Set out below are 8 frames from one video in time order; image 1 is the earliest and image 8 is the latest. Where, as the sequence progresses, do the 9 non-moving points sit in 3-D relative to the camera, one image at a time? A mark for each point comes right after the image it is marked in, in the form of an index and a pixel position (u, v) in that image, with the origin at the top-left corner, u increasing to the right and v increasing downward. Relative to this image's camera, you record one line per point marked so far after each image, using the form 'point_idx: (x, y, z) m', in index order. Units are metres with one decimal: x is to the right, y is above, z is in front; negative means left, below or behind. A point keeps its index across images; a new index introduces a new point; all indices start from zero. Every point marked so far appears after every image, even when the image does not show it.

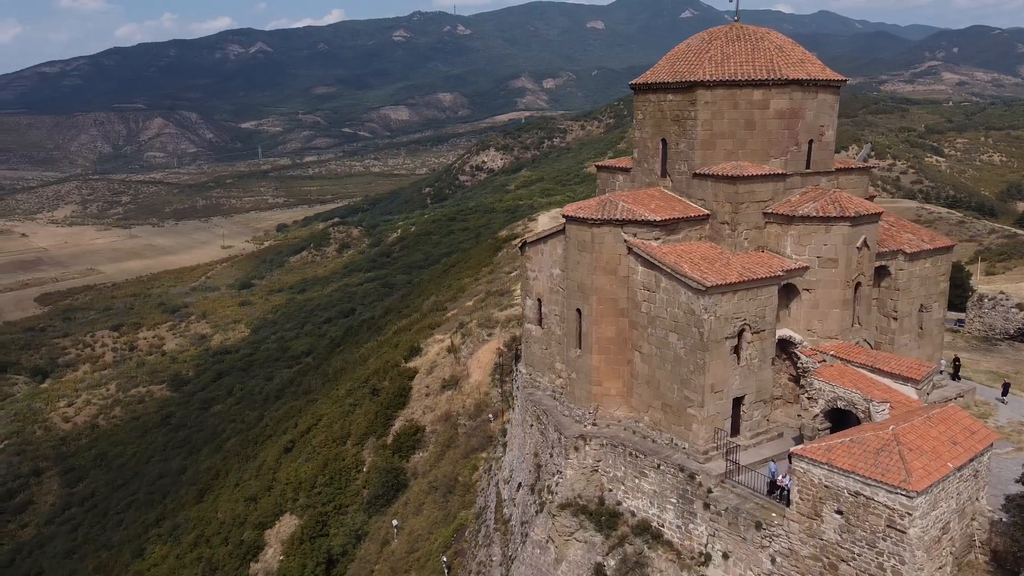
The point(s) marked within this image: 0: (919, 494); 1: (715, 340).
0: (+3.9, -2.0, +7.6) m
1: (+2.6, -0.6, +9.8) m
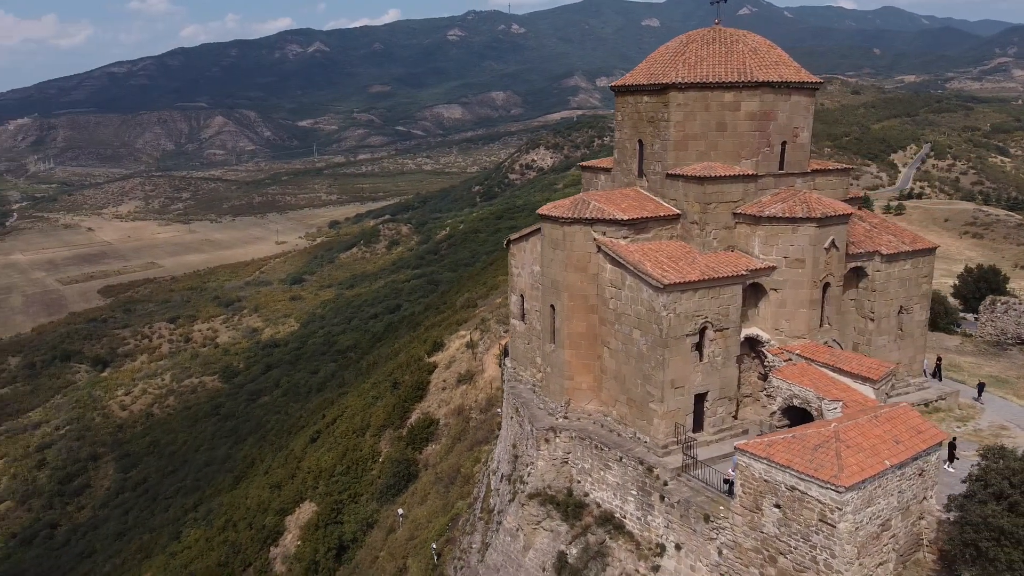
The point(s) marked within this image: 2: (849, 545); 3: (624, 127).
0: (+3.3, -2.0, +7.8) m
1: (+2.1, -0.6, +10.1) m
2: (+3.4, -2.6, +7.9) m
3: (+1.8, +2.5, +12.2) m
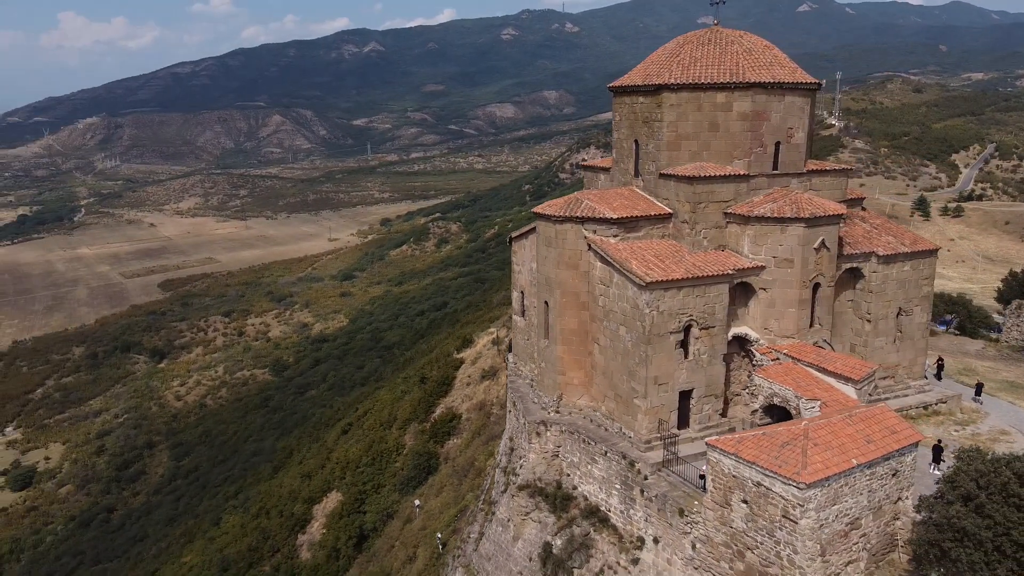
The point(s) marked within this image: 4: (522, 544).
0: (+3.0, -2.0, +7.9) m
1: (+1.9, -0.6, +10.3) m
2: (+3.0, -2.6, +8.0) m
3: (+1.7, +2.5, +12.3) m
4: (+0.2, -3.7, +11.4) m
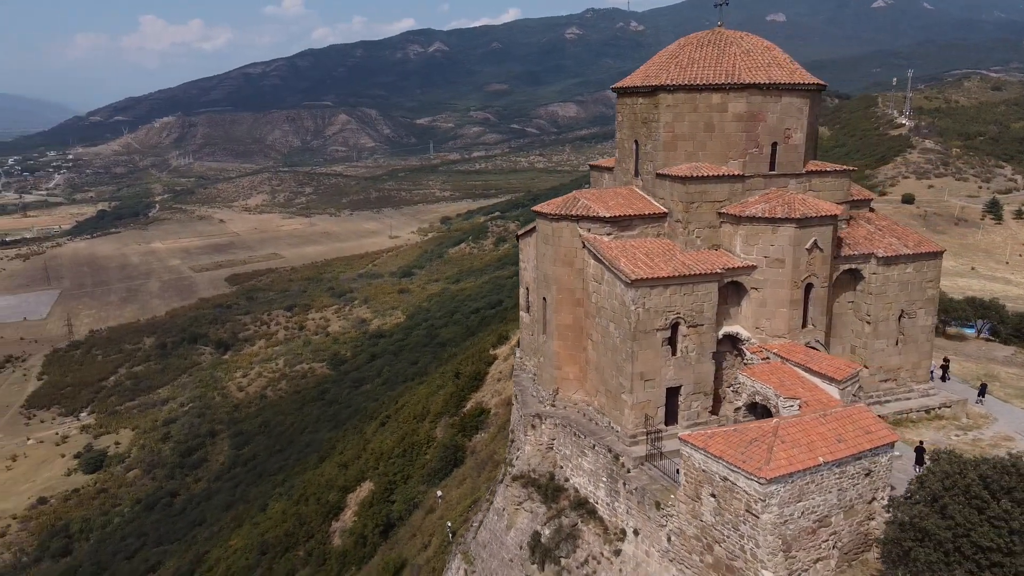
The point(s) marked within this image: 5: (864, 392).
0: (+2.6, -2.0, +8.0) m
1: (+1.8, -0.6, +10.5) m
2: (+2.7, -2.6, +8.2) m
3: (+1.8, +2.5, +12.5) m
4: (0.0, -3.6, +11.7) m
5: (+5.4, -1.6, +12.1) m
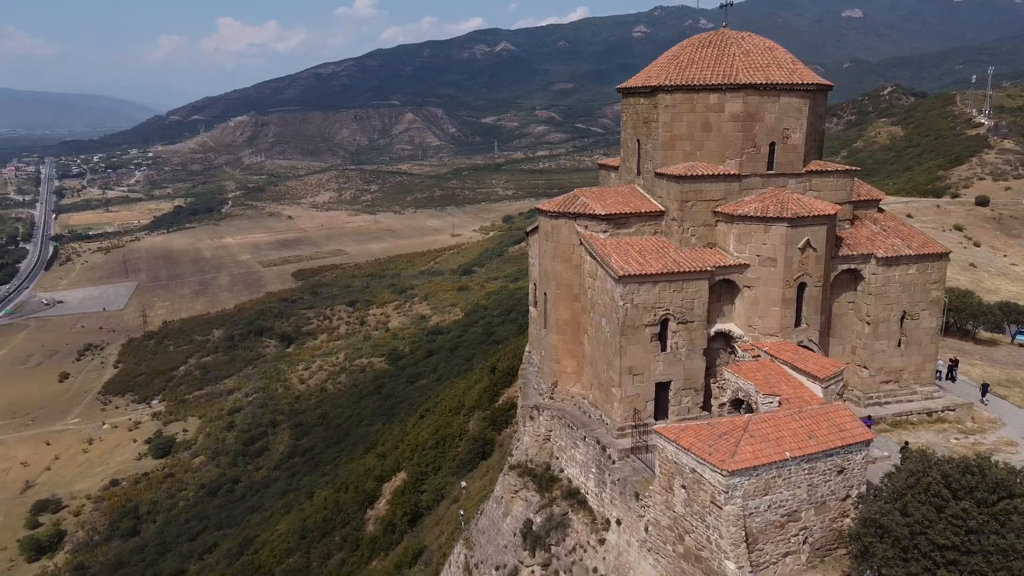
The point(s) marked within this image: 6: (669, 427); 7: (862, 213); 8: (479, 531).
0: (+2.3, -1.9, +8.2) m
1: (+1.6, -0.5, +10.7) m
2: (+2.3, -2.5, +8.3) m
3: (+1.9, +2.6, +12.8) m
4: (0.0, -3.5, +12.1) m
5: (+5.4, -1.6, +12.1) m
6: (+1.9, -1.7, +9.4) m
7: (+5.6, +1.2, +12.6) m
8: (-0.5, -3.9, +12.8) m
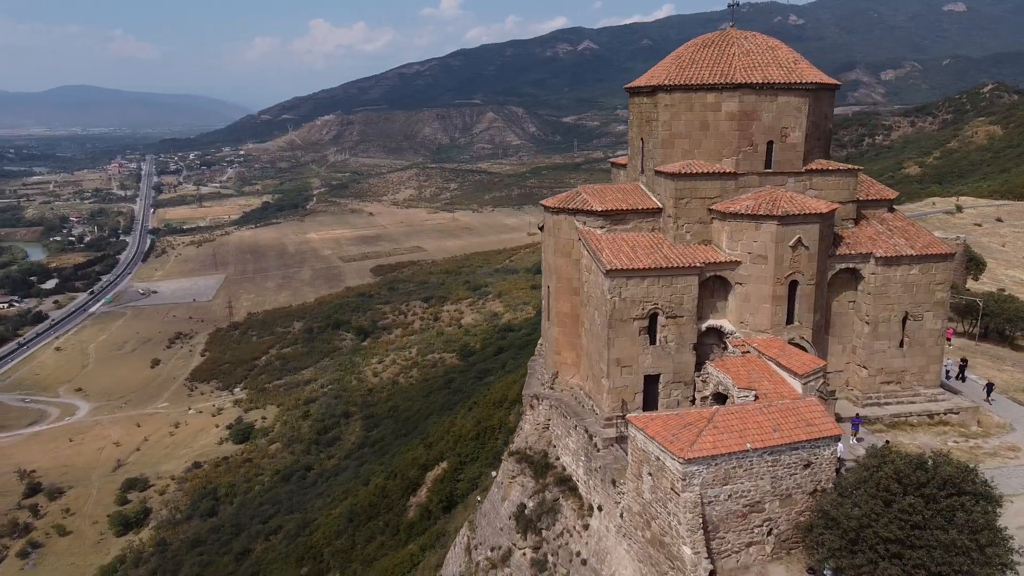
0: (+1.9, -1.9, +8.5) m
1: (+1.5, -0.4, +11.0) m
2: (+2.0, -2.5, +8.6) m
3: (+2.0, +2.6, +13.0) m
4: (-0.1, -3.4, +12.6) m
5: (+5.4, -1.6, +12.0) m
6: (+1.6, -1.6, +9.7) m
7: (+5.7, +1.2, +12.6) m
8: (-0.5, -3.8, +13.3) m
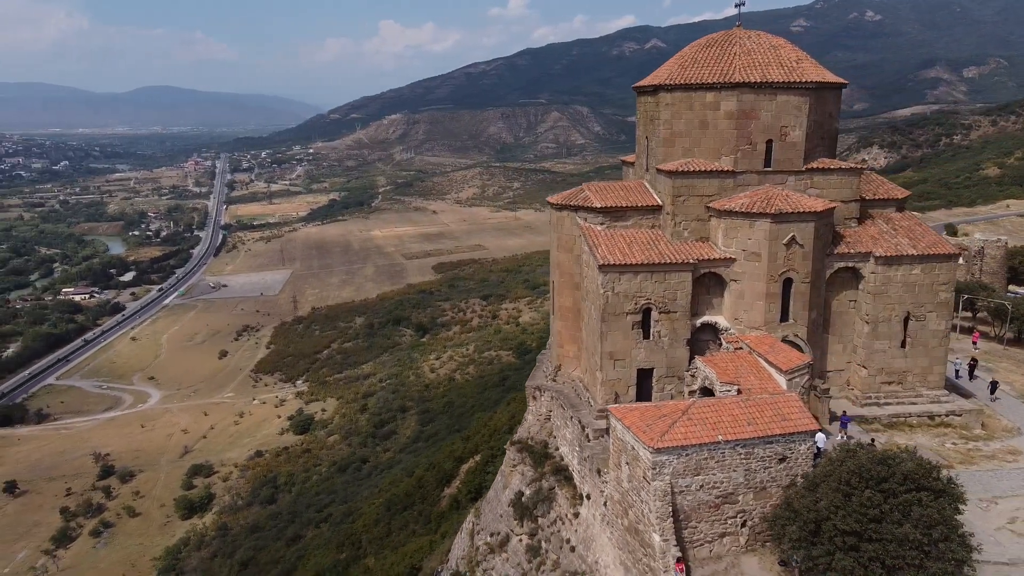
0: (+1.6, -1.8, +8.7) m
1: (+1.5, -0.4, +11.3) m
2: (+1.7, -2.4, +8.8) m
3: (+2.2, +2.7, +13.3) m
4: (-0.1, -3.3, +12.9) m
5: (+5.4, -1.6, +12.0) m
6: (+1.4, -1.5, +10.0) m
7: (+5.8, +1.2, +12.5) m
8: (-0.4, -3.7, +13.7) m
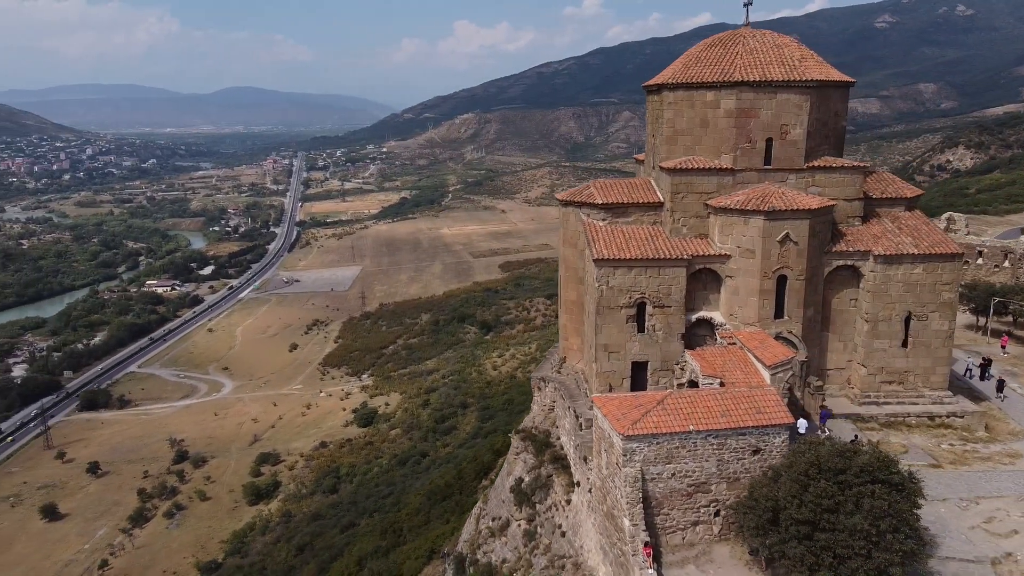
0: (+1.3, -1.7, +9.0) m
1: (+1.4, -0.3, +11.6) m
2: (+1.4, -2.3, +9.1) m
3: (+2.4, +2.8, +13.5) m
4: (0.0, -3.2, +13.4) m
5: (+5.3, -1.6, +12.0) m
6: (+1.2, -1.4, +10.3) m
7: (+5.8, +1.2, +12.4) m
8: (-0.3, -3.6, +14.2) m
